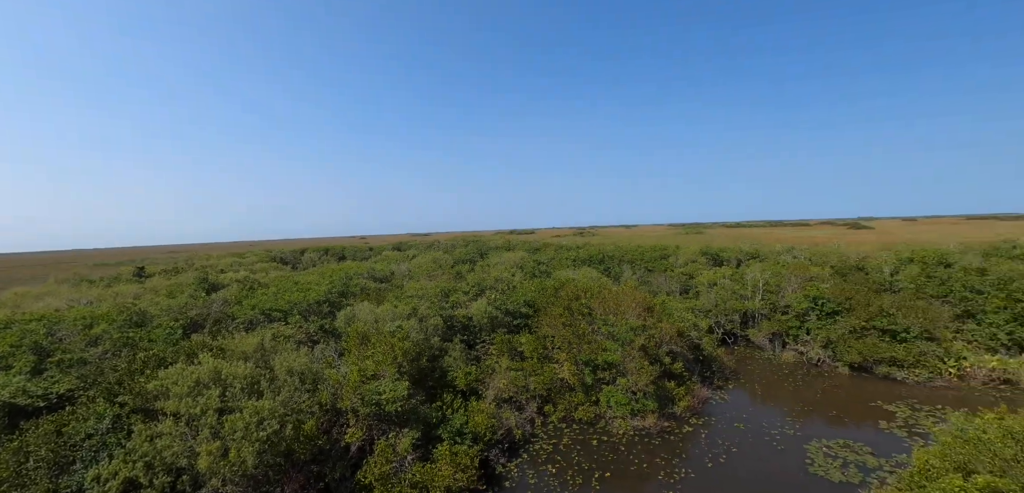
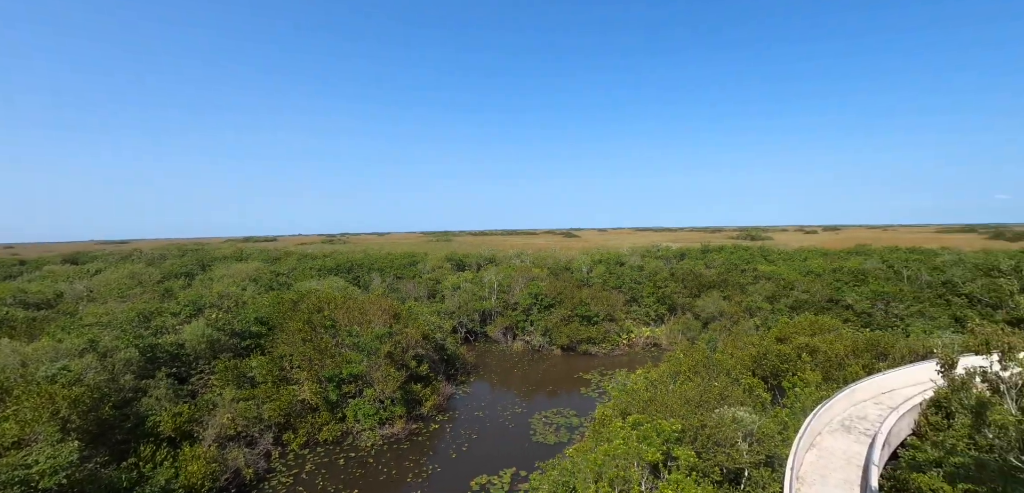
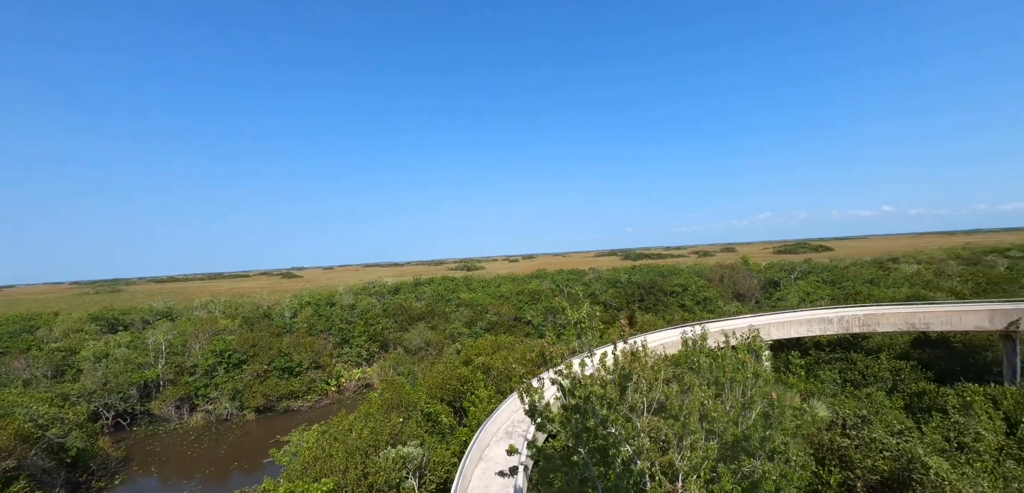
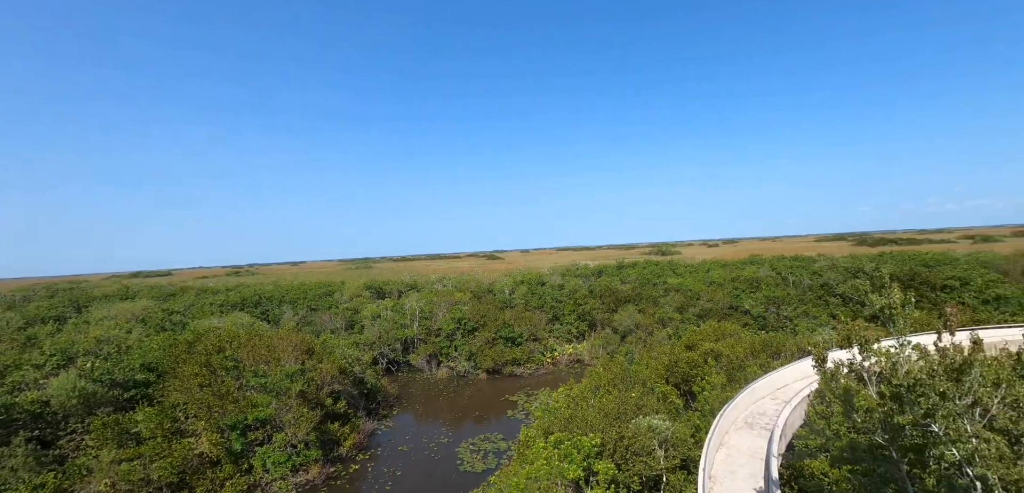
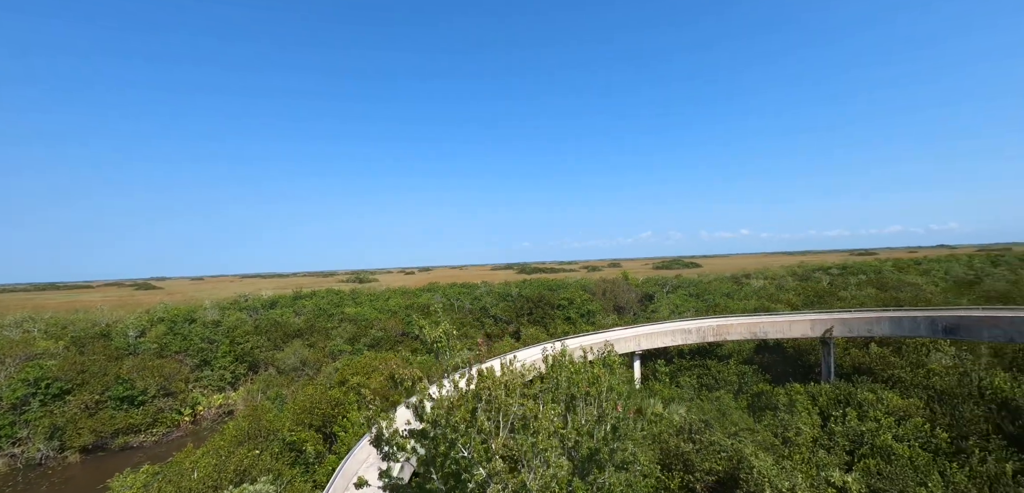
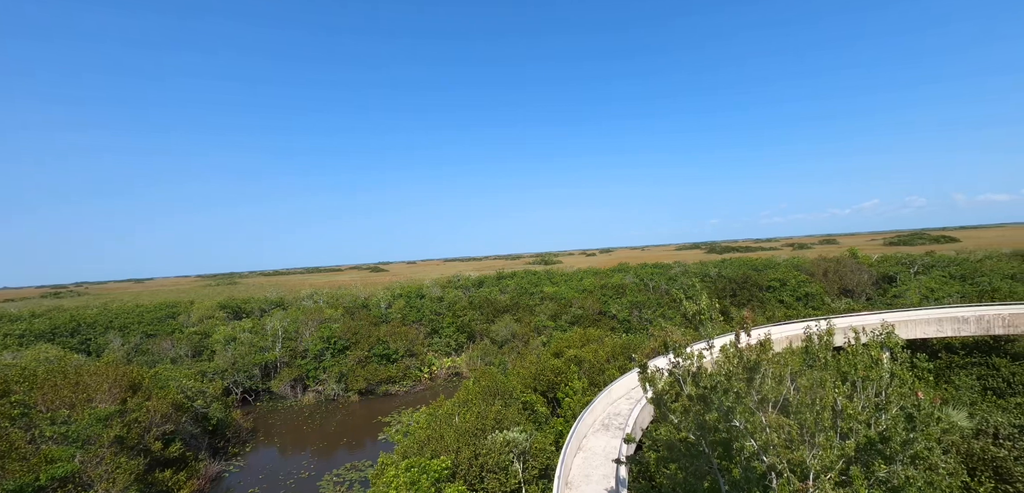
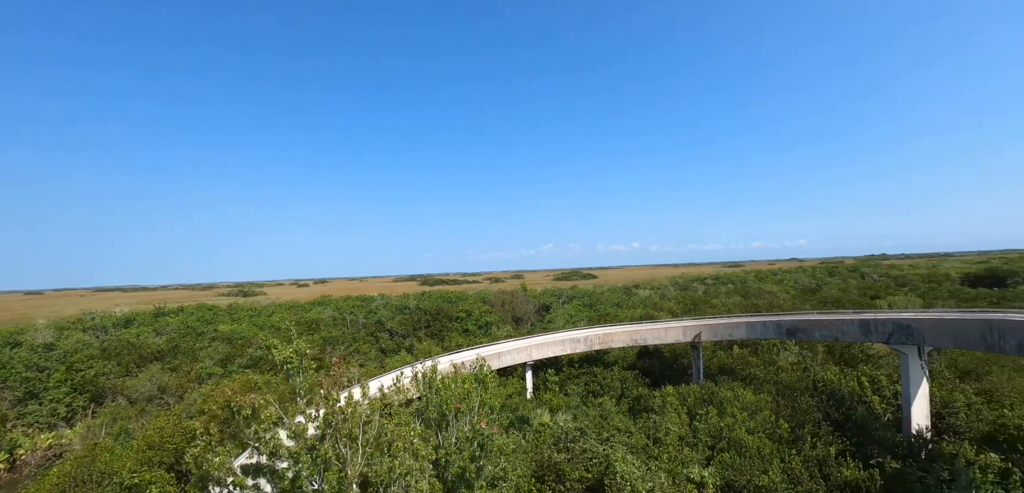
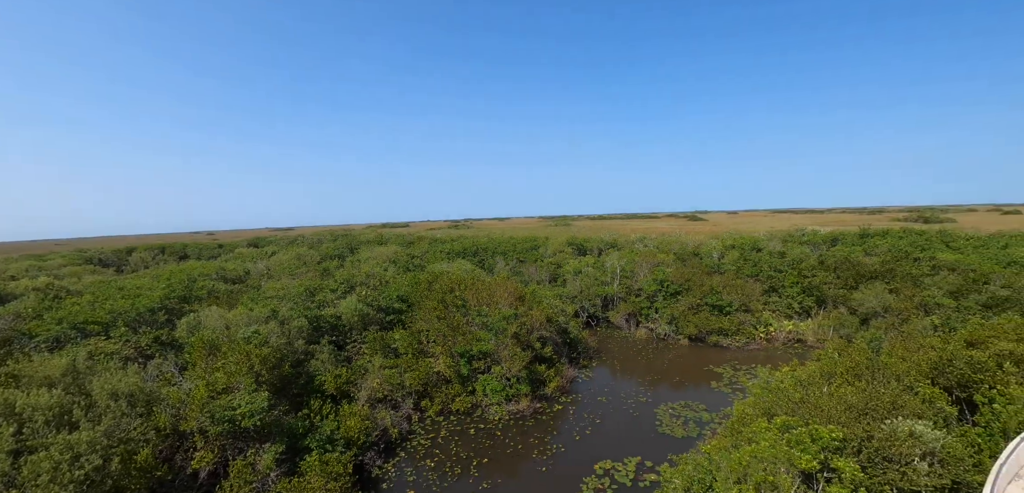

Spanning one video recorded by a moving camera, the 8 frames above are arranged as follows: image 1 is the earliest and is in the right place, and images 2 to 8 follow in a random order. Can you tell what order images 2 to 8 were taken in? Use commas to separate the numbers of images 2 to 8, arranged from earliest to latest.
8, 2, 4, 6, 3, 5, 7
